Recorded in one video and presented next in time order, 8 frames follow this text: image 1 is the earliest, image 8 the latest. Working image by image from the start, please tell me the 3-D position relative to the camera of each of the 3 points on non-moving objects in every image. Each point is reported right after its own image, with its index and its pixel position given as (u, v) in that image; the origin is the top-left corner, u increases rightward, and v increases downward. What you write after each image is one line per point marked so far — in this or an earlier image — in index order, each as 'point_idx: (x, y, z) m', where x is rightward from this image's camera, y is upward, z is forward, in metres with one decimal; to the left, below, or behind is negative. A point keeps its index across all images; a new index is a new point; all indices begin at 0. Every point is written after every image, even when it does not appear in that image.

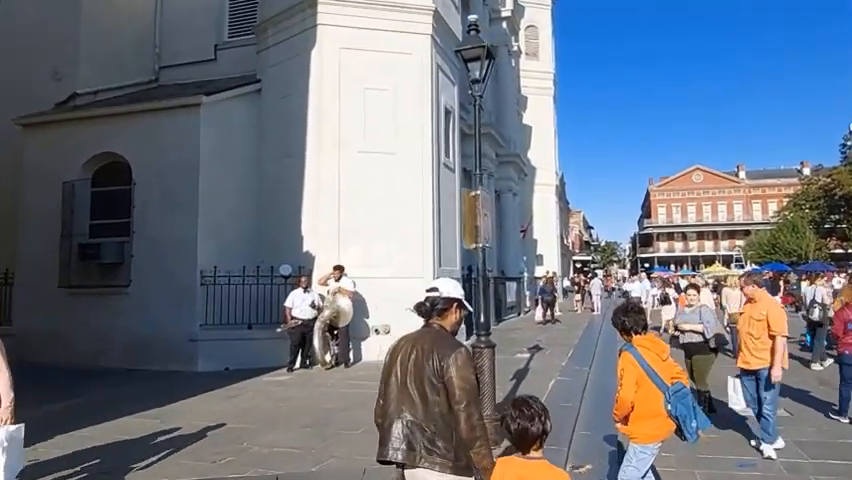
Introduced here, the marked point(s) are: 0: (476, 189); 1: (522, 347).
0: (+0.6, +0.6, +6.9) m
1: (+2.5, -2.8, +15.6) m
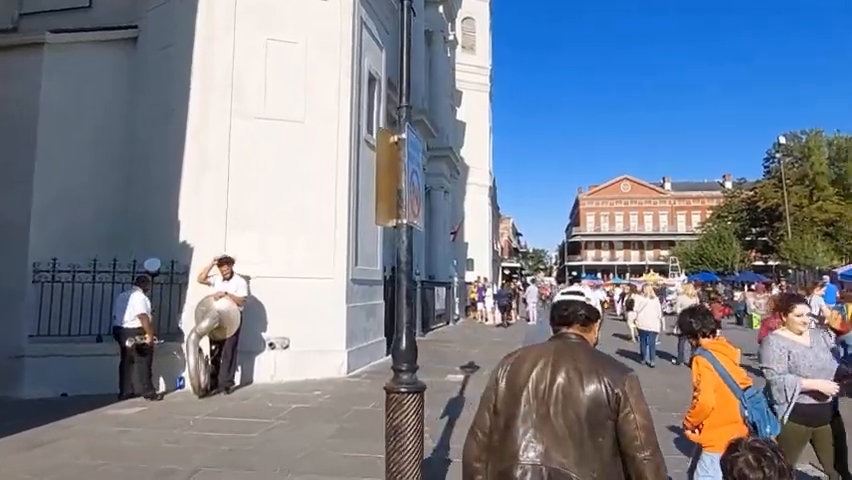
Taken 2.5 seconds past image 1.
0: (-0.2, +0.8, +4.3) m
1: (+0.6, -2.8, +13.1) m
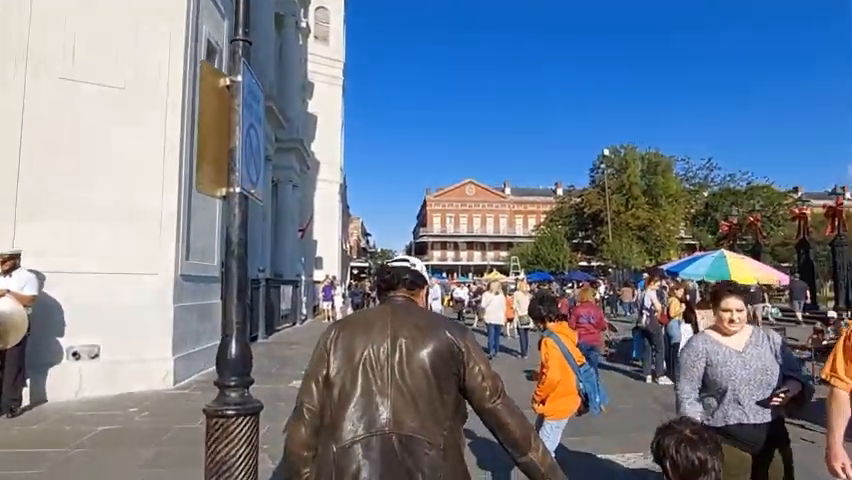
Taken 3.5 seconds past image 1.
0: (-1.1, +1.0, +3.4) m
1: (-2.6, -2.6, +12.1) m
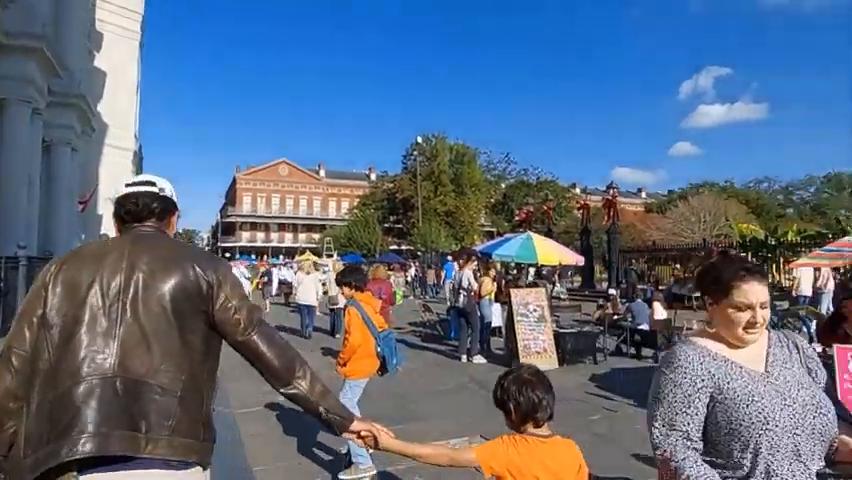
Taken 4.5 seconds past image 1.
0: (-1.8, +1.2, +2.1) m
1: (-6.0, -2.1, +10.0) m
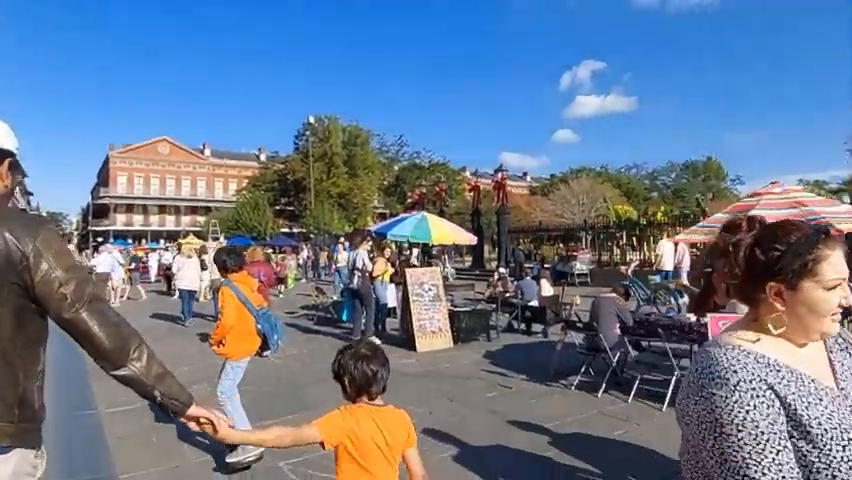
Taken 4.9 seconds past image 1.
0: (-2.1, +1.3, +1.4) m
1: (-7.6, -1.8, +8.5) m
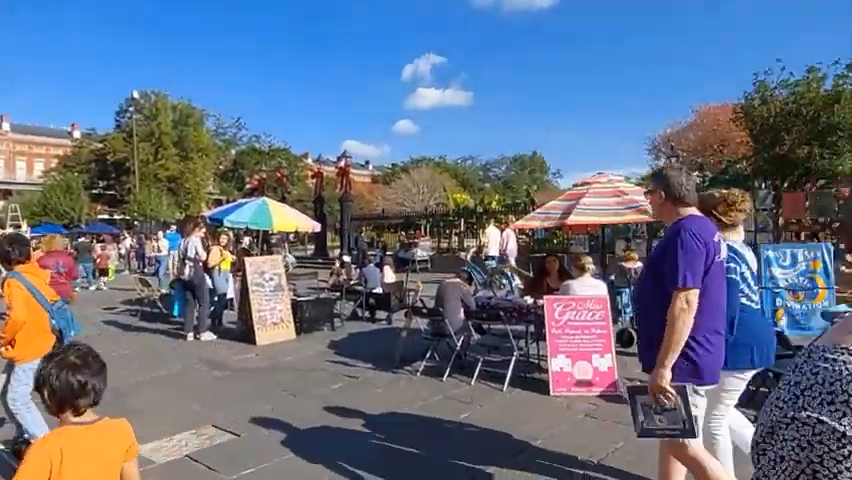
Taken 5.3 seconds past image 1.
0: (-2.3, +1.3, +0.6) m
1: (-9.5, -1.7, +6.1) m
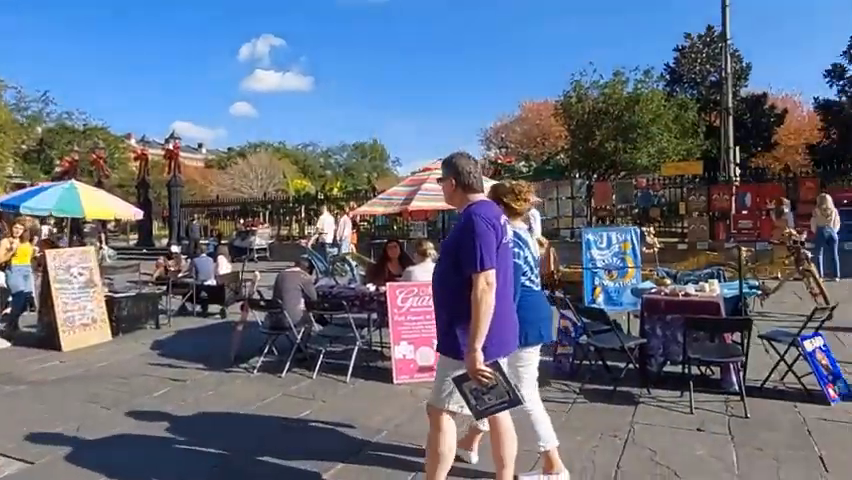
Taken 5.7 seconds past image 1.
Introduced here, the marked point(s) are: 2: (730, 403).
0: (-2.4, +1.3, -0.3) m
1: (-10.8, -1.7, +3.2) m
2: (+3.2, -1.7, +6.3) m
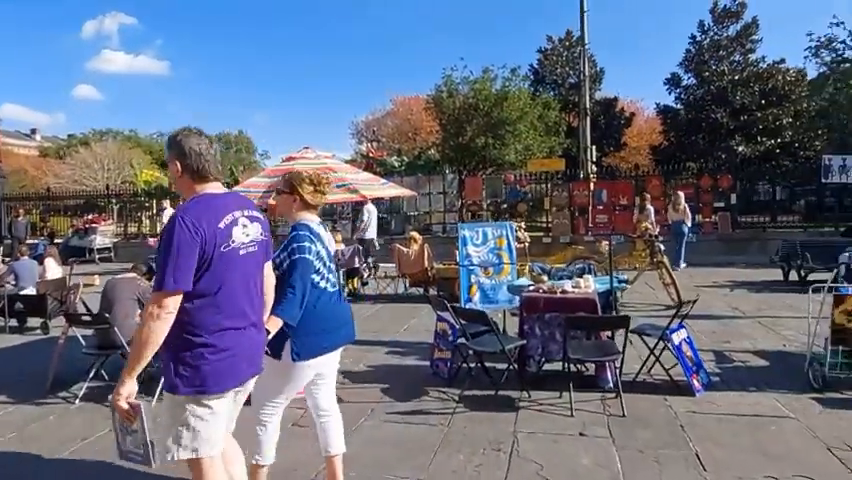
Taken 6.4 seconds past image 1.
0: (-2.2, +1.2, -1.5) m
1: (-11.1, -1.8, +0.2) m
2: (+1.9, -1.7, +6.2) m
